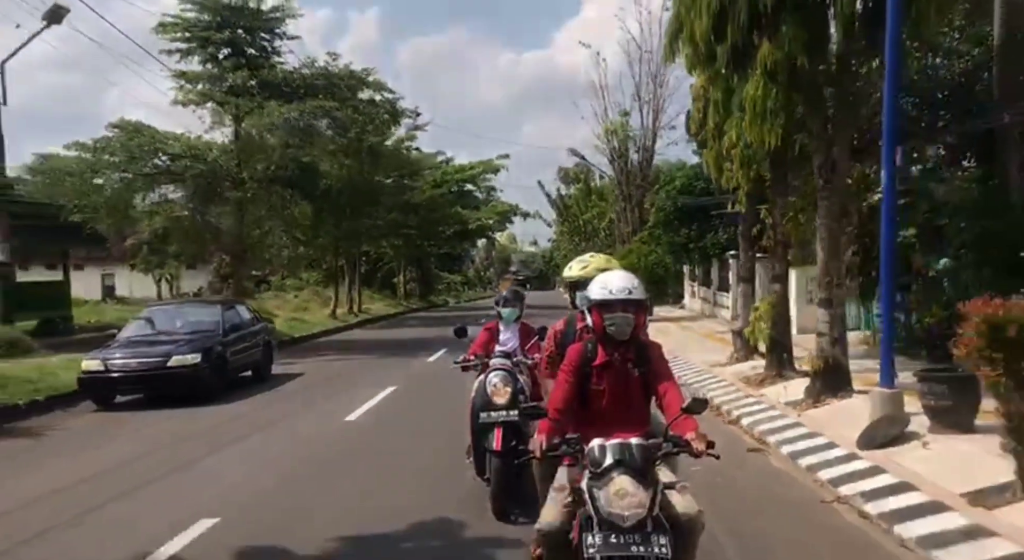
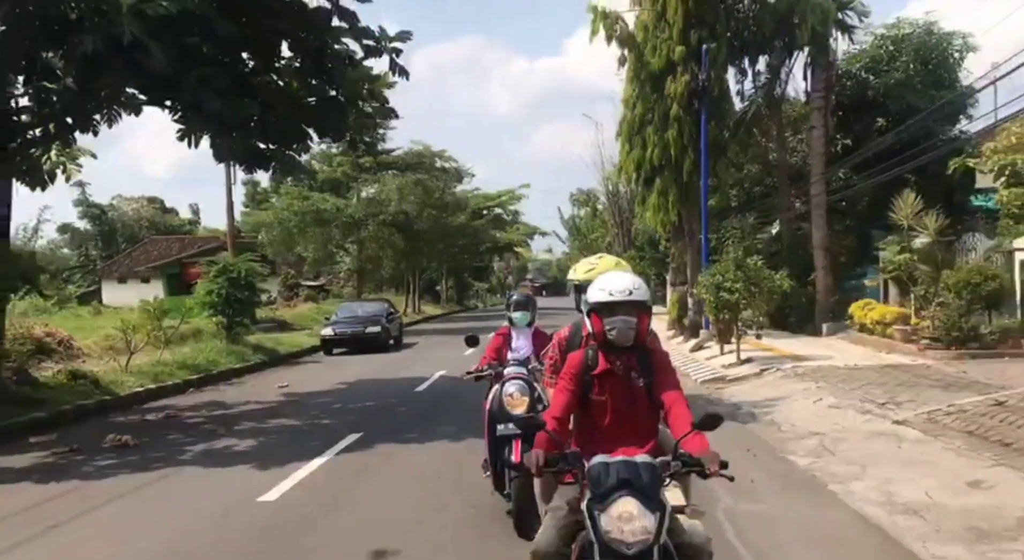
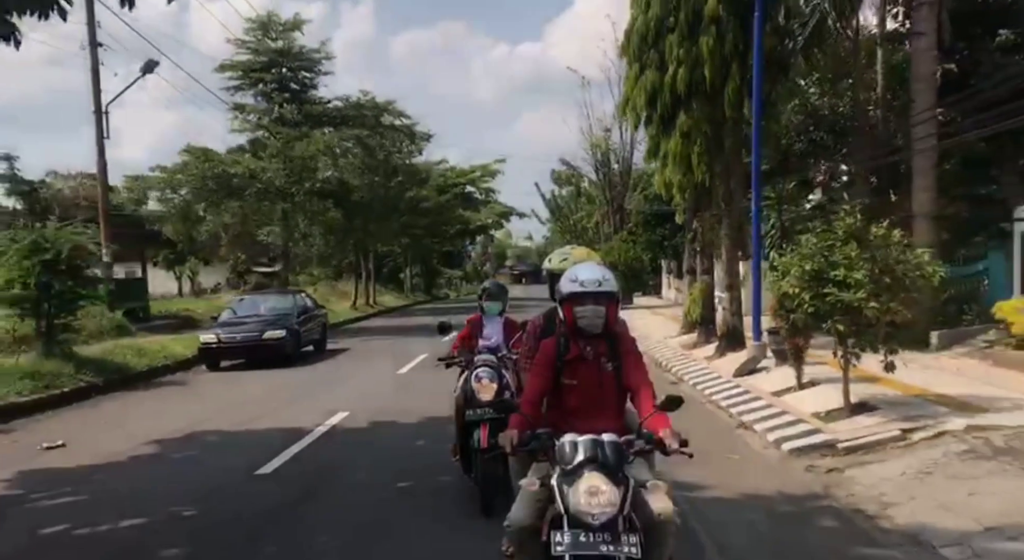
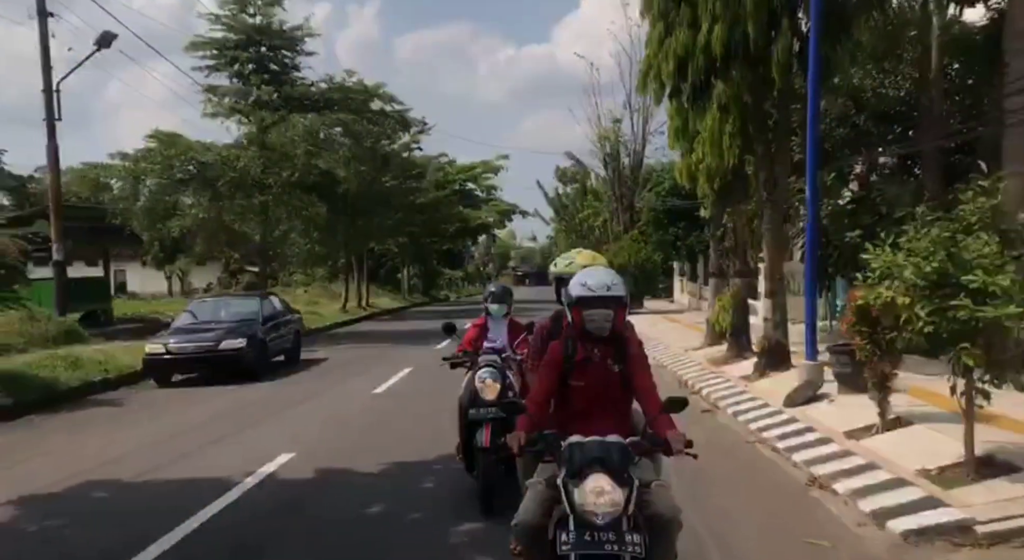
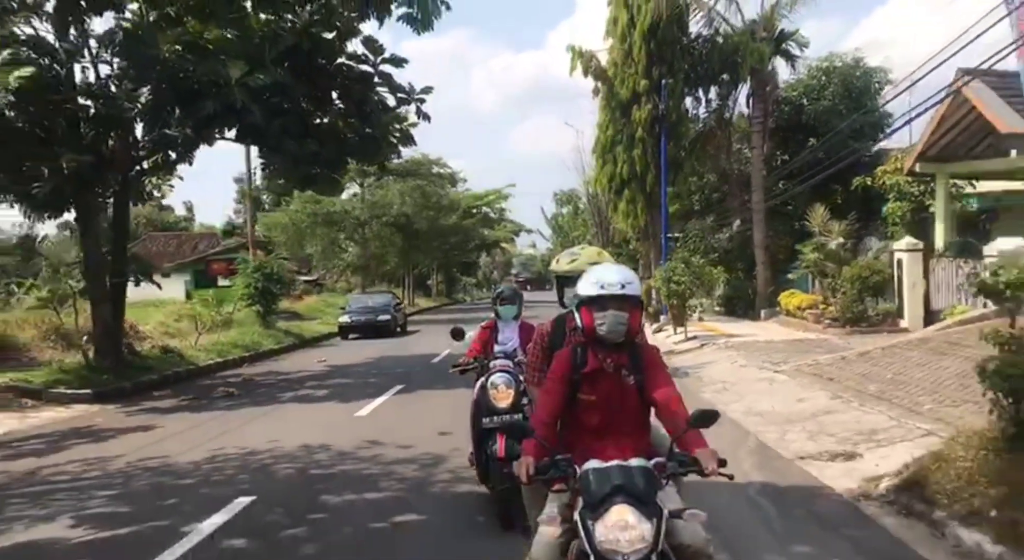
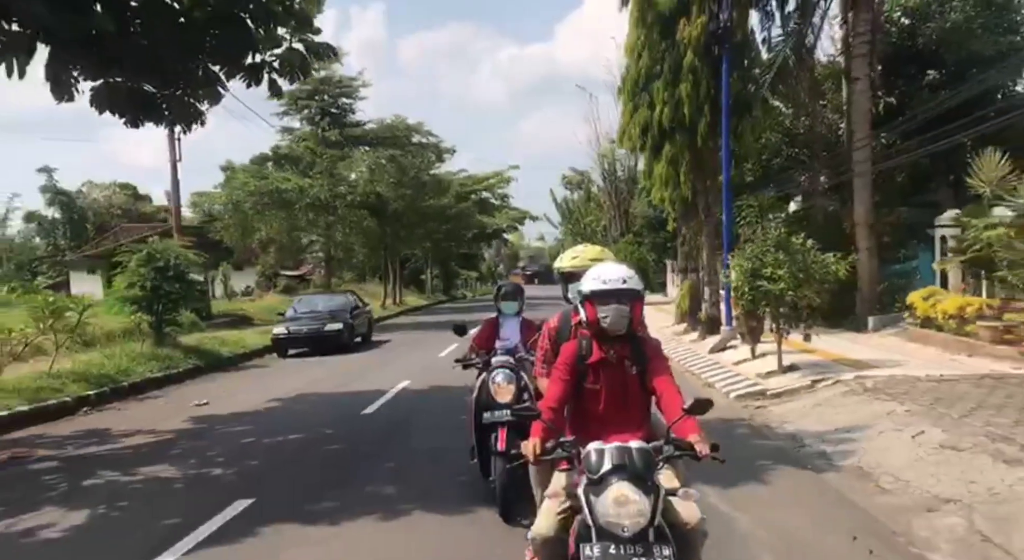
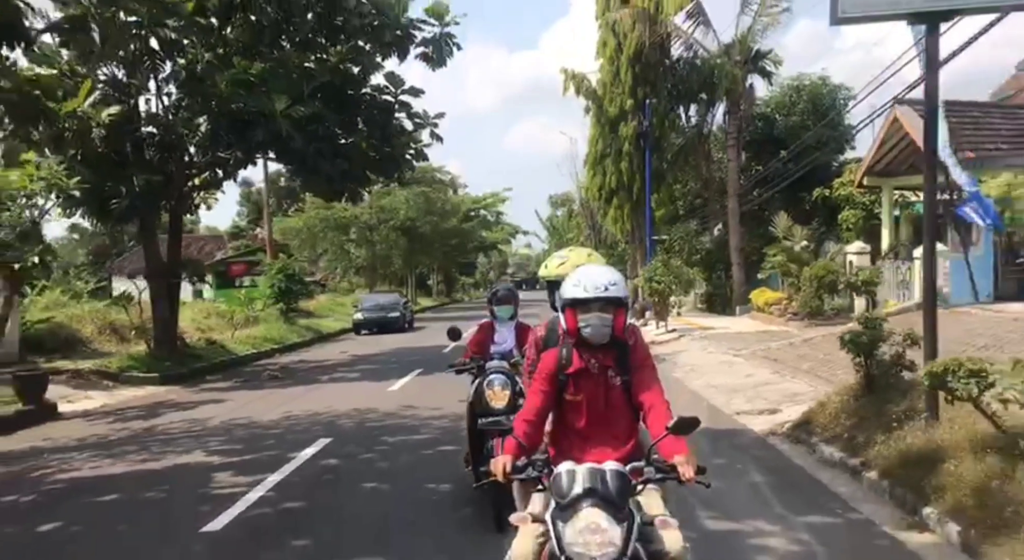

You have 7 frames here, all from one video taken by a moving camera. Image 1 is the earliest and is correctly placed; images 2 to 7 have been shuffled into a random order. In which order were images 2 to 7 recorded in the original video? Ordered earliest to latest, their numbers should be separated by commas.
4, 3, 6, 2, 5, 7
